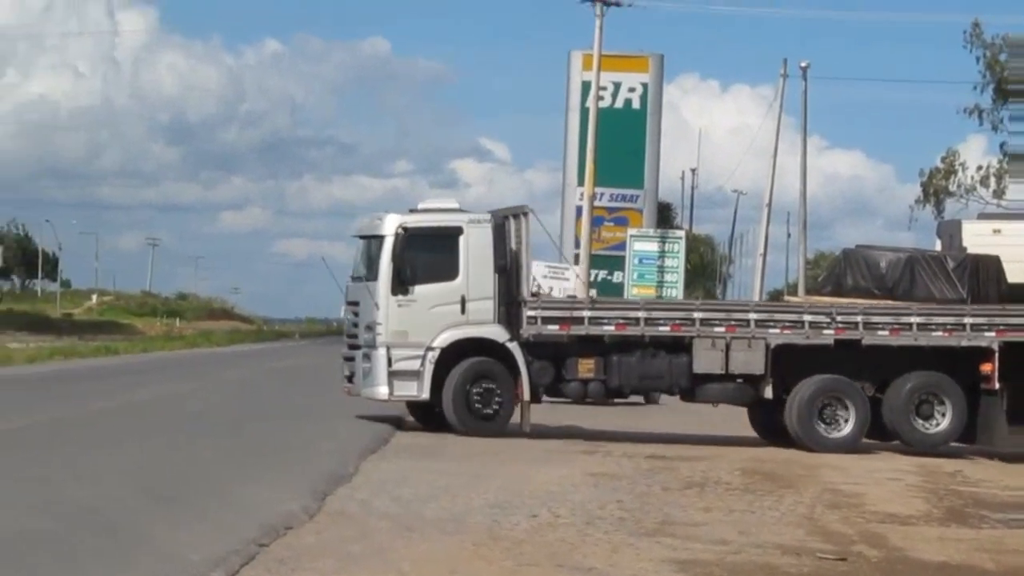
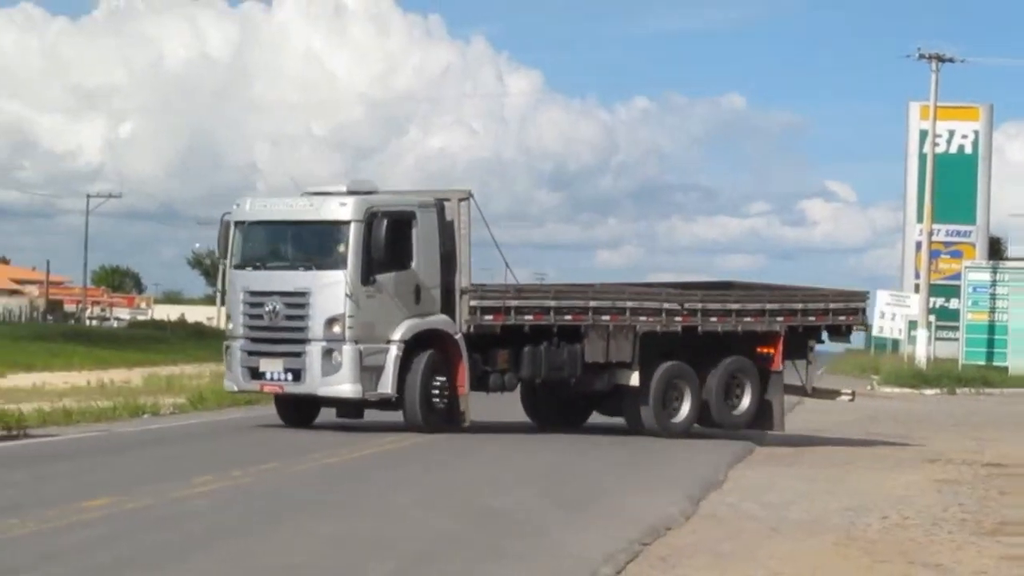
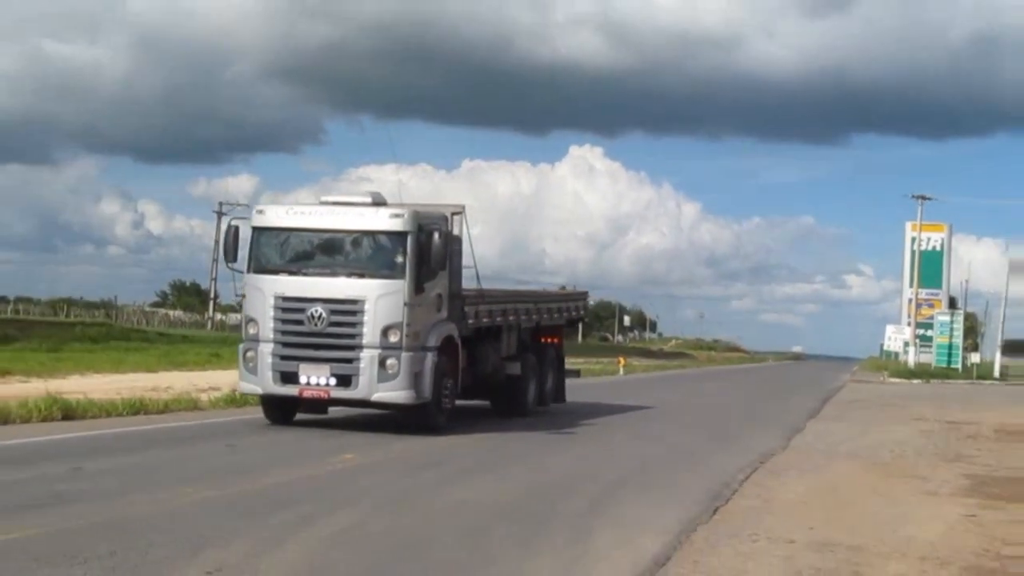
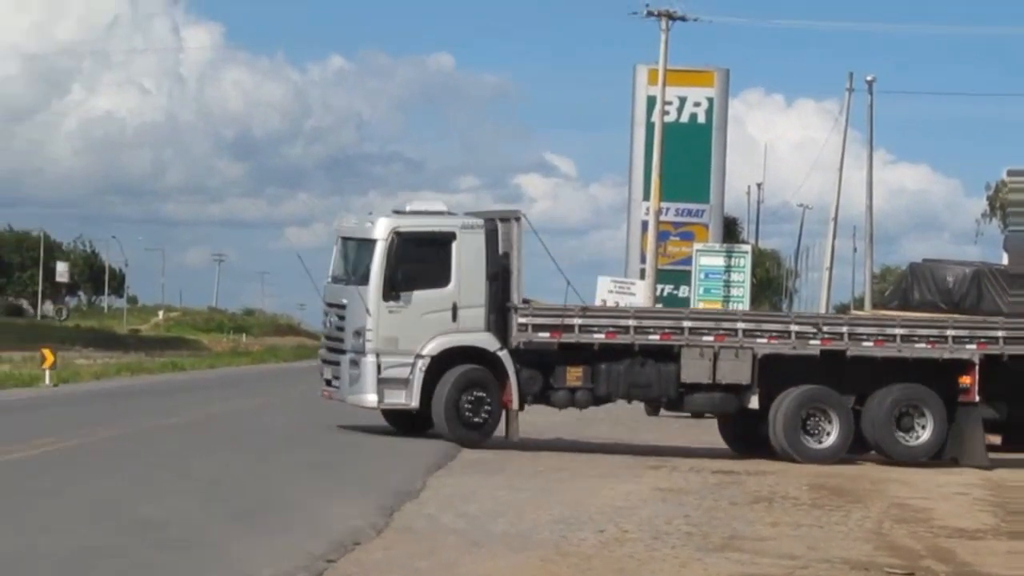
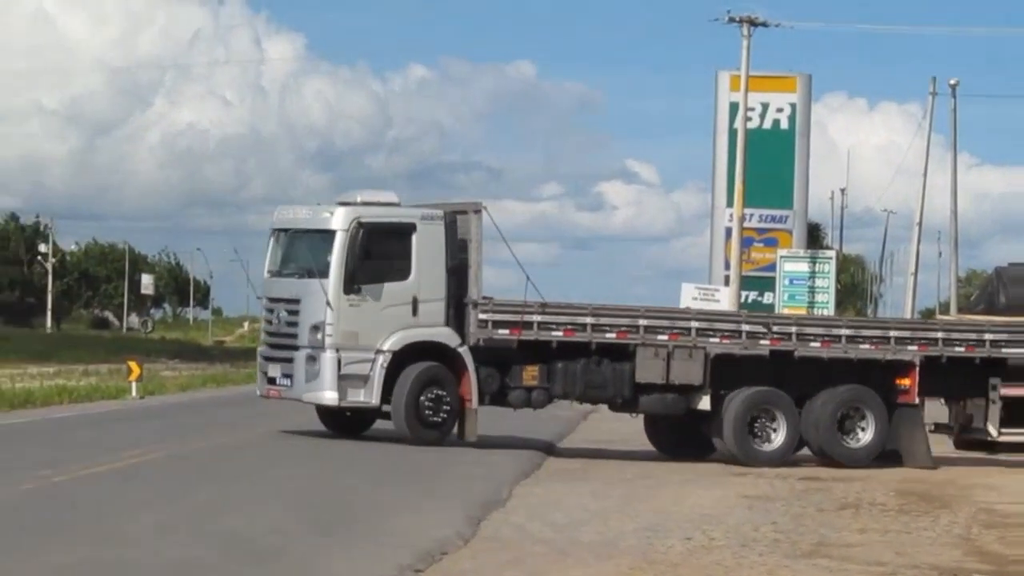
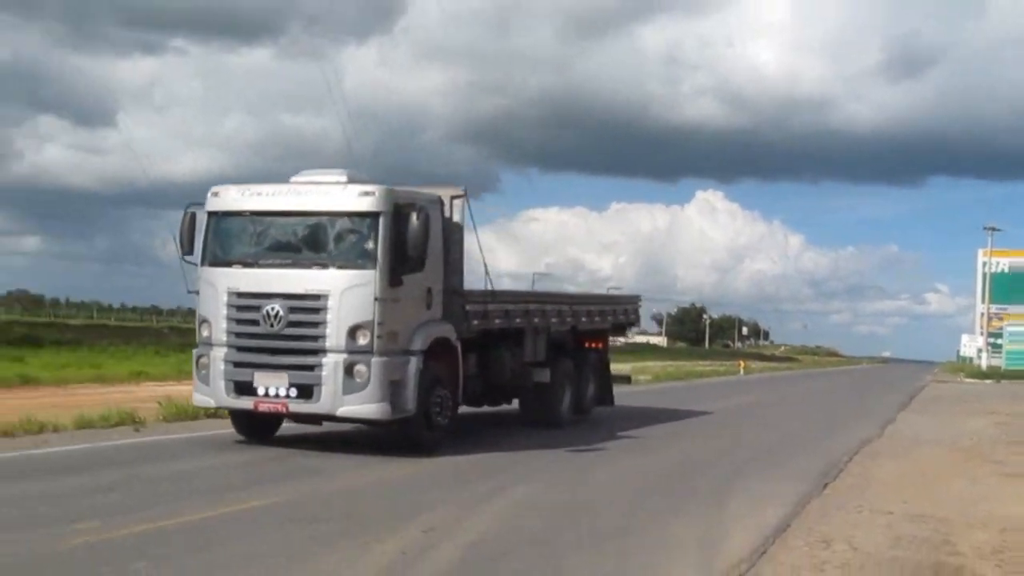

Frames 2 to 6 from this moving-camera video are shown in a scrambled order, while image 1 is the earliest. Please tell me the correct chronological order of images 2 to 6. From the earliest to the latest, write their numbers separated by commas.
4, 5, 2, 3, 6
